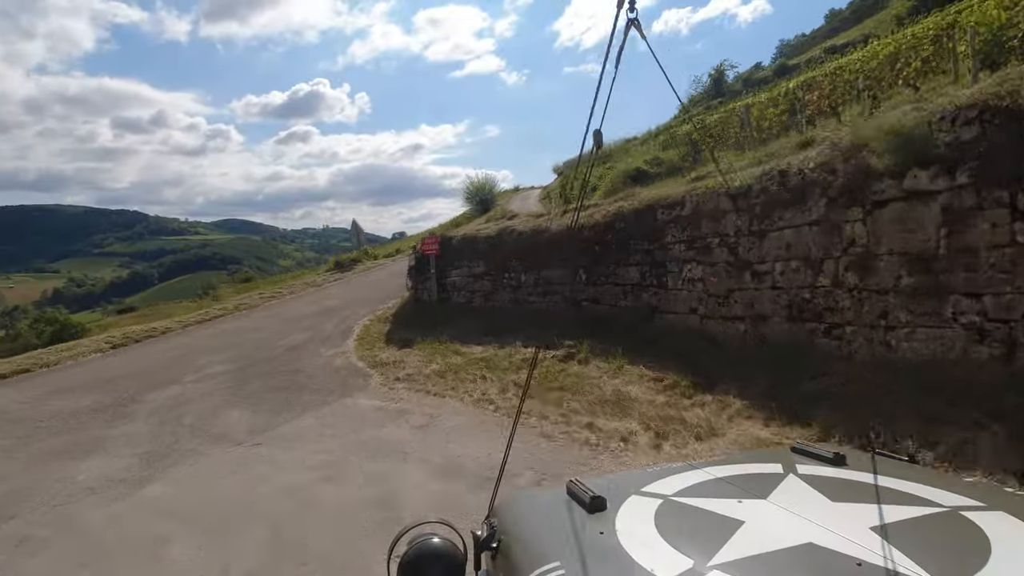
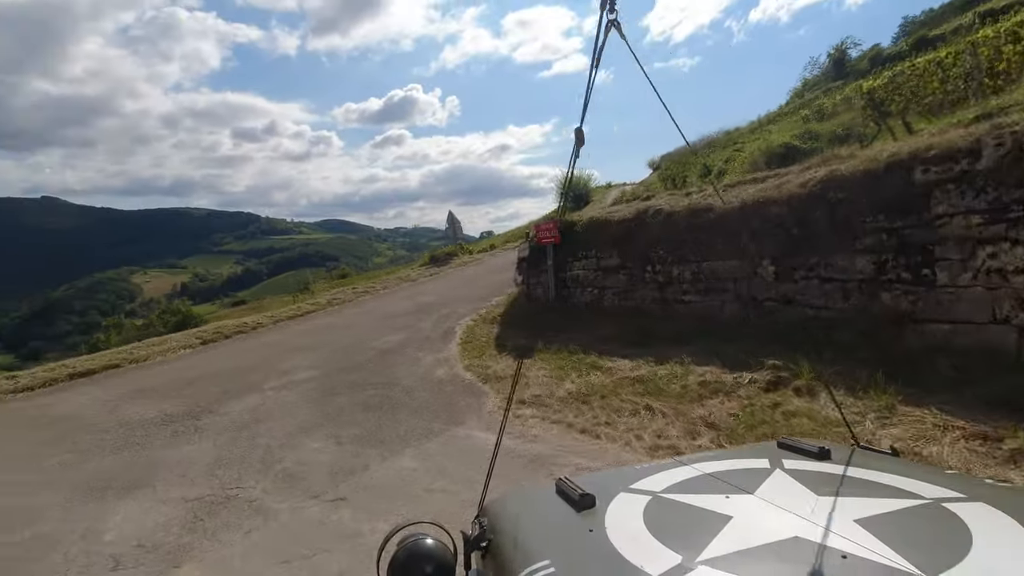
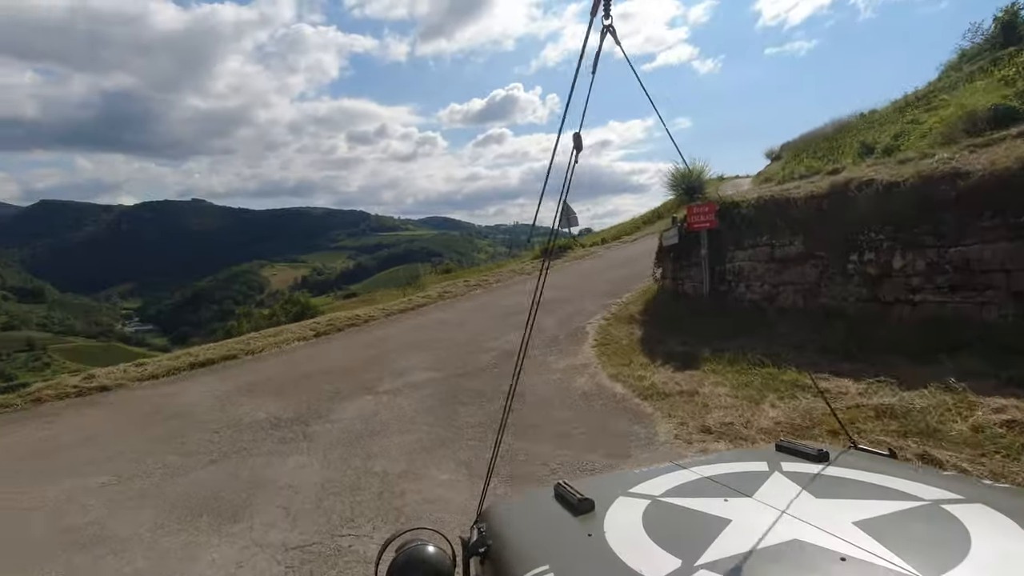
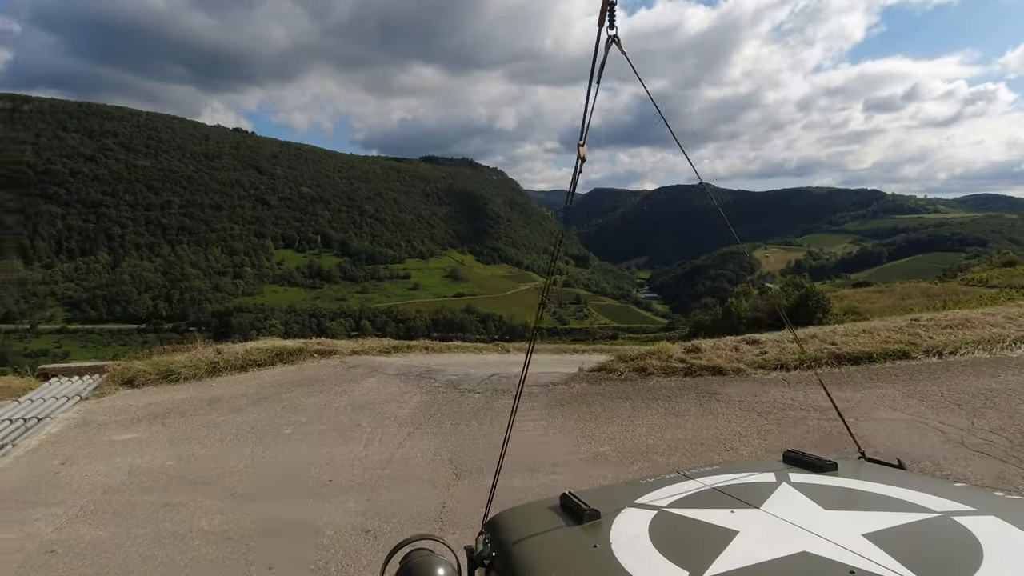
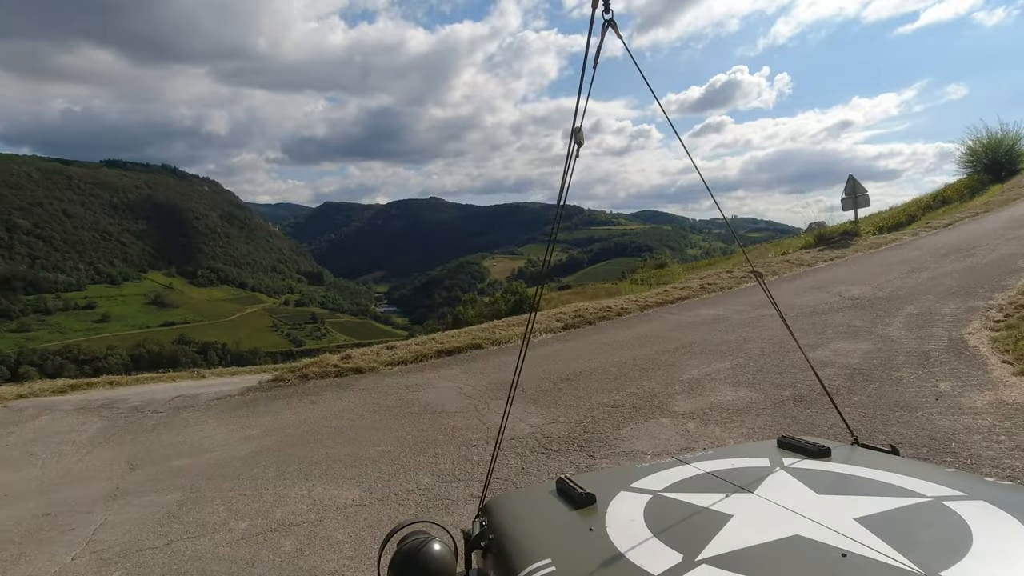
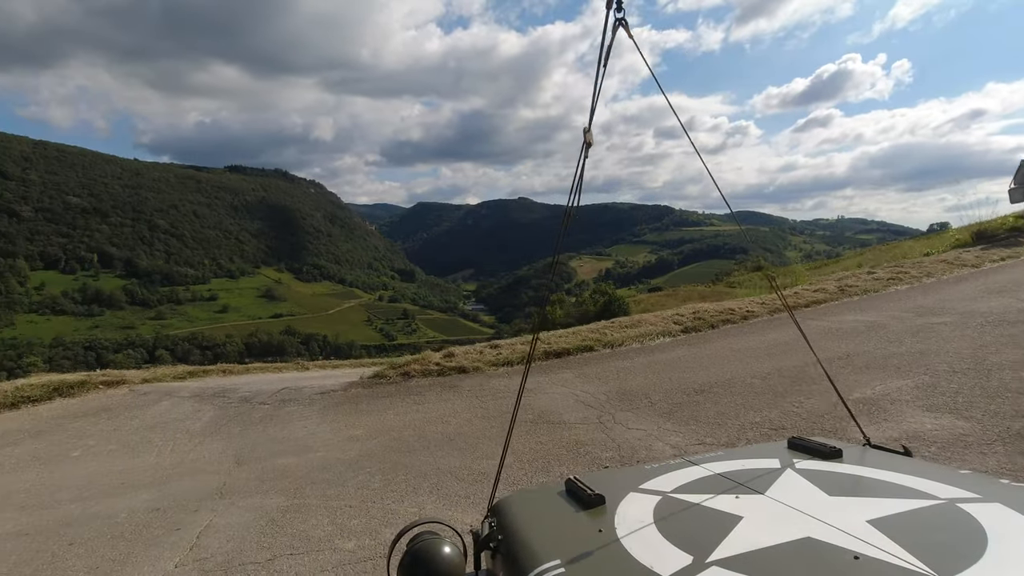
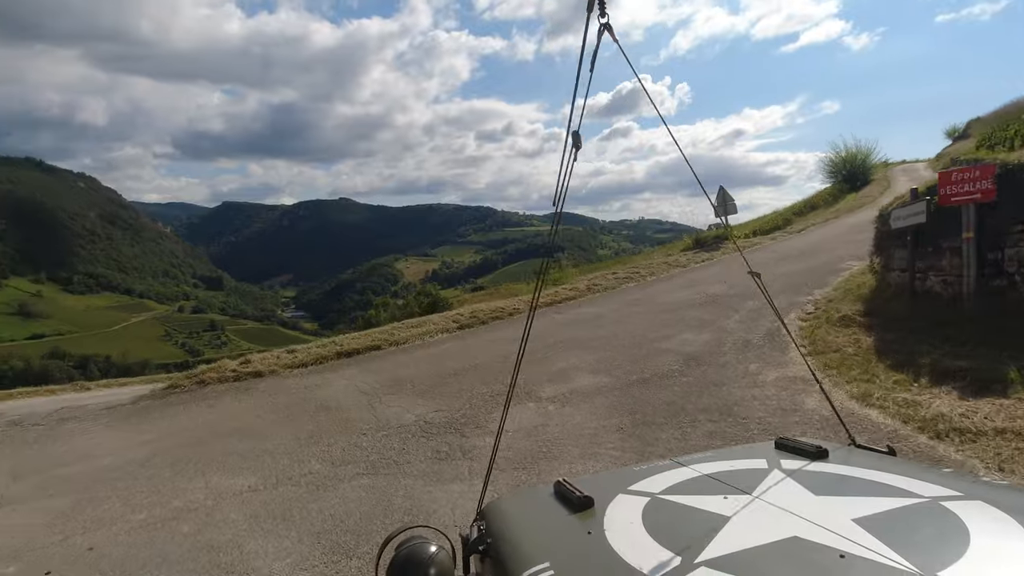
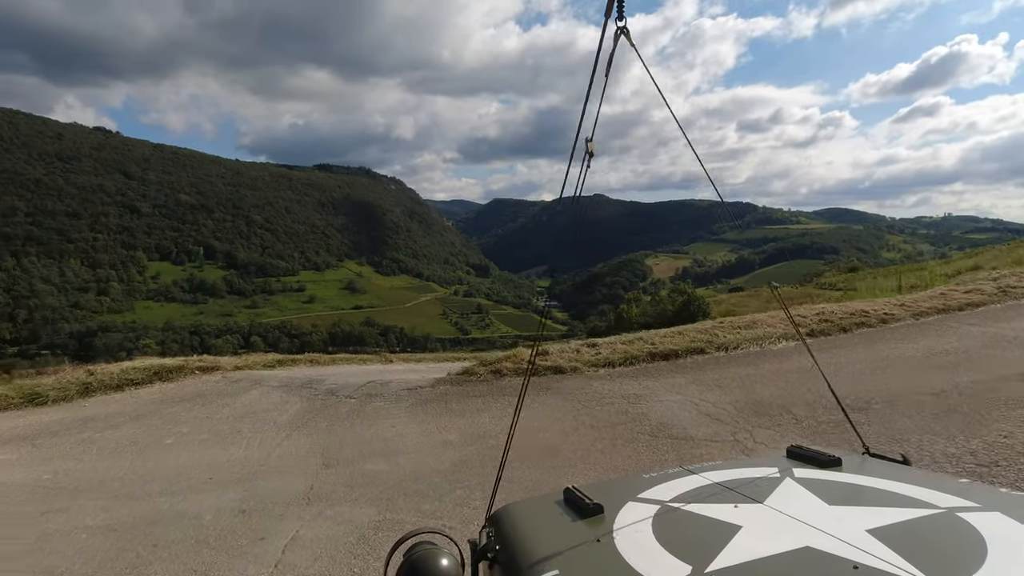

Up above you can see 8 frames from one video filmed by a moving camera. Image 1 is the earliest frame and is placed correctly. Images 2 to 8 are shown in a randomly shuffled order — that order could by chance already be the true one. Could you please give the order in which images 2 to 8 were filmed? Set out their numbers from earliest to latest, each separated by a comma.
2, 3, 7, 5, 6, 8, 4
